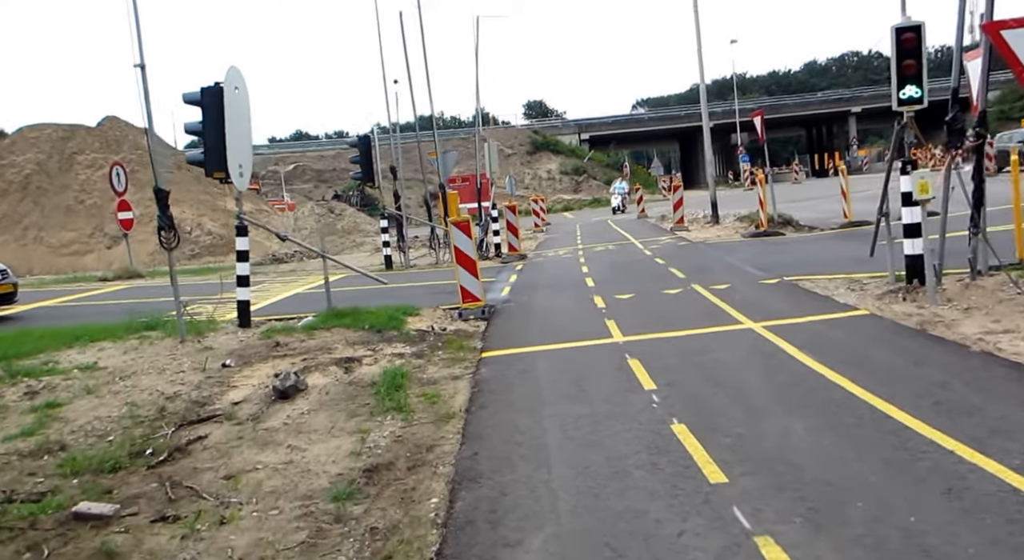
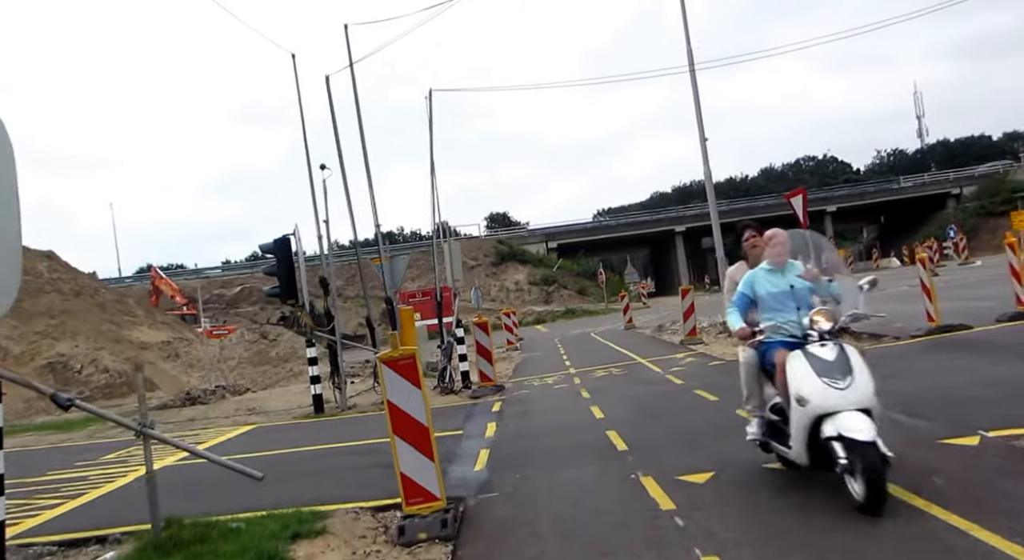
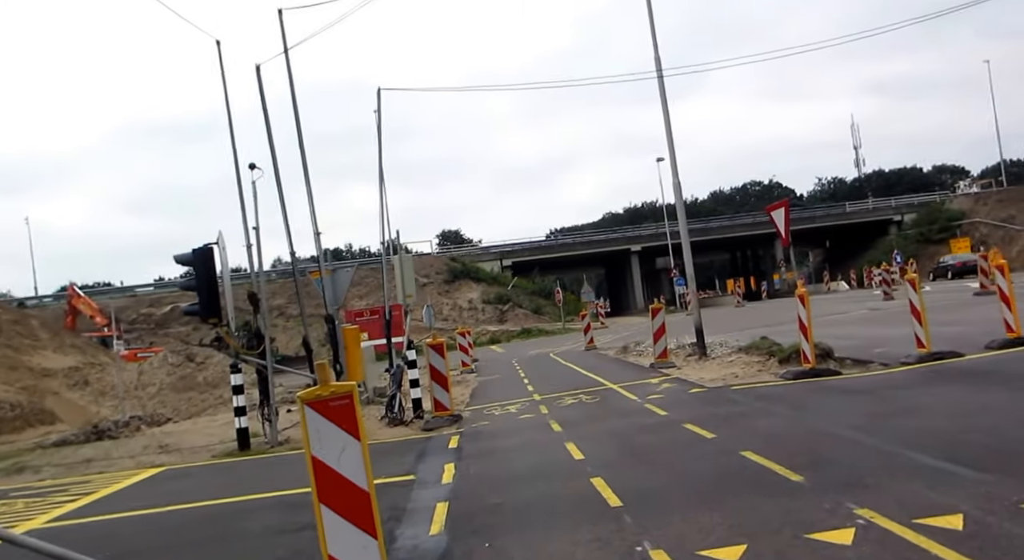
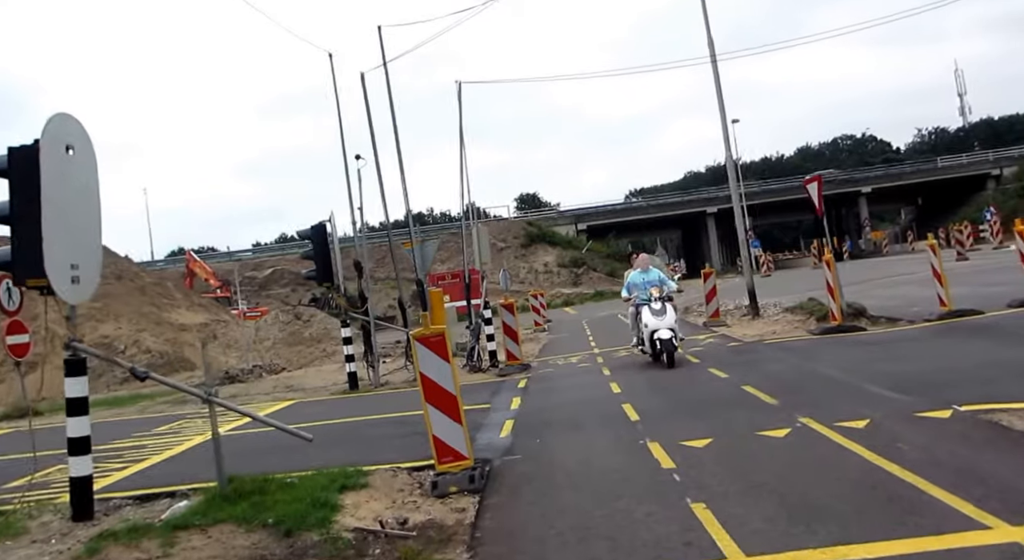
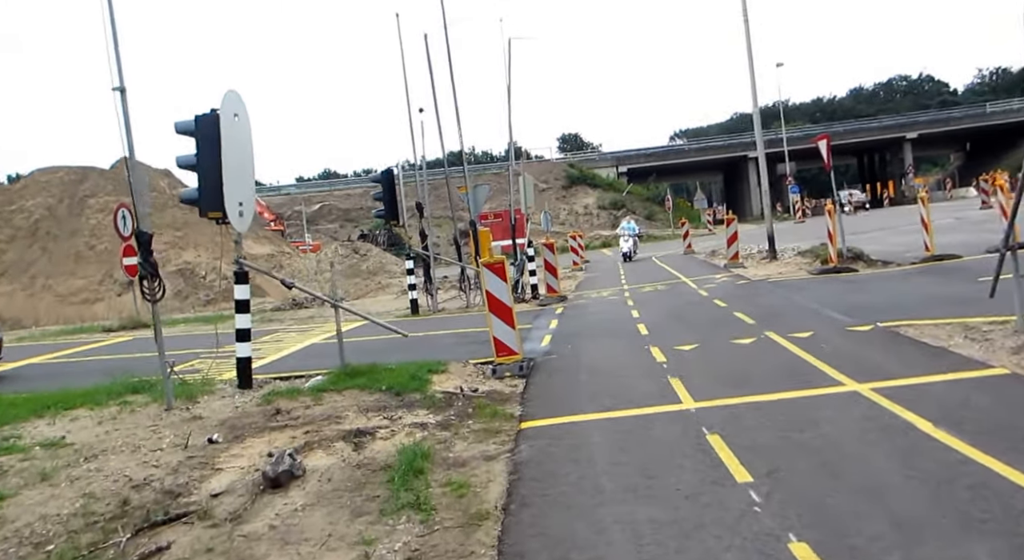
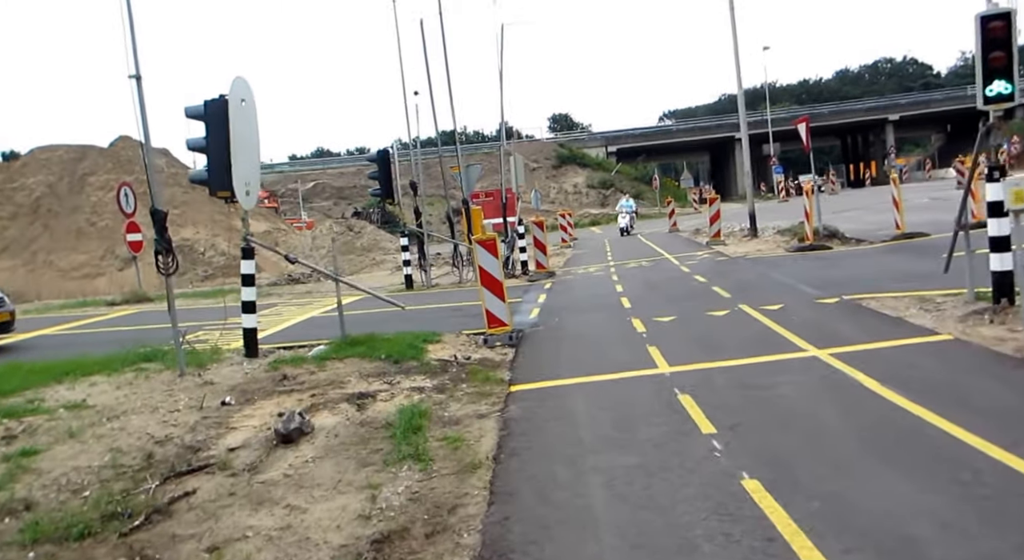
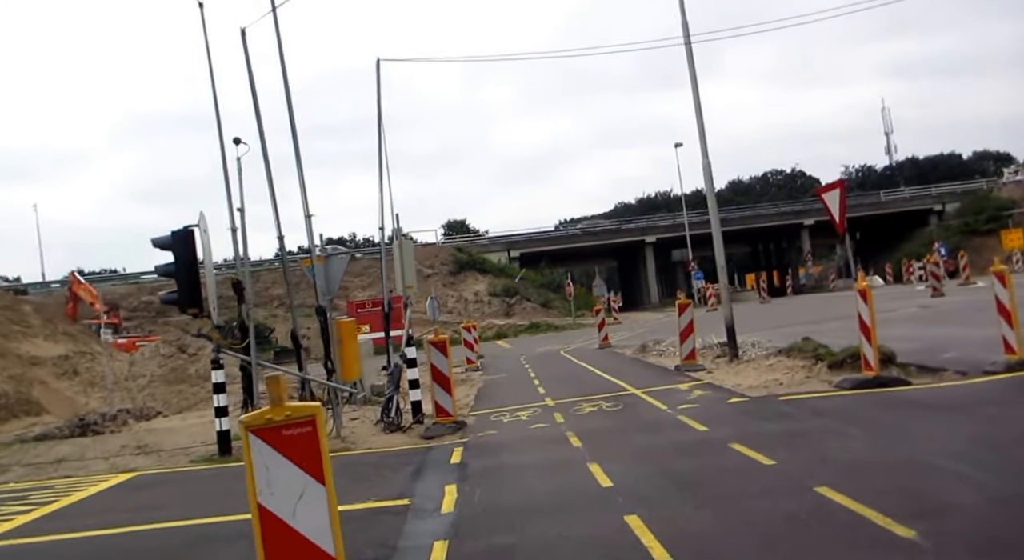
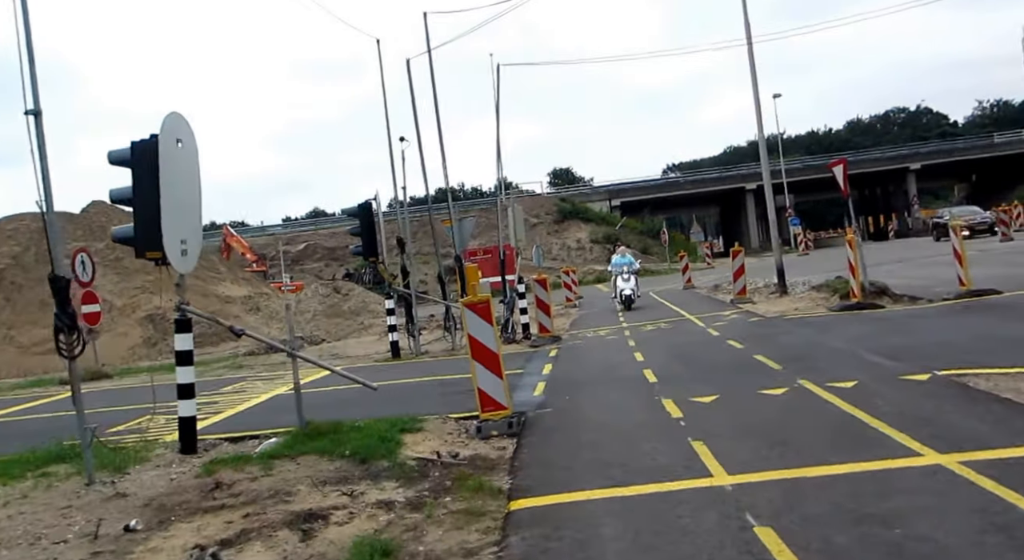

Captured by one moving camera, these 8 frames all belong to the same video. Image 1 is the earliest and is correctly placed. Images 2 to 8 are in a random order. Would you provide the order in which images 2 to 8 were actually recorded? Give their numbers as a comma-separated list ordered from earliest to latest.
6, 5, 8, 4, 2, 3, 7
